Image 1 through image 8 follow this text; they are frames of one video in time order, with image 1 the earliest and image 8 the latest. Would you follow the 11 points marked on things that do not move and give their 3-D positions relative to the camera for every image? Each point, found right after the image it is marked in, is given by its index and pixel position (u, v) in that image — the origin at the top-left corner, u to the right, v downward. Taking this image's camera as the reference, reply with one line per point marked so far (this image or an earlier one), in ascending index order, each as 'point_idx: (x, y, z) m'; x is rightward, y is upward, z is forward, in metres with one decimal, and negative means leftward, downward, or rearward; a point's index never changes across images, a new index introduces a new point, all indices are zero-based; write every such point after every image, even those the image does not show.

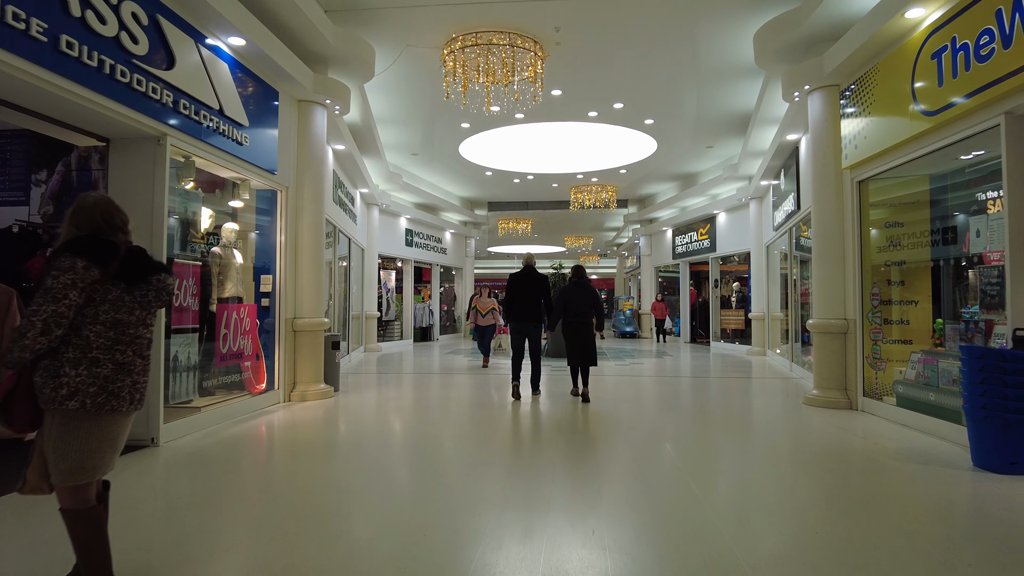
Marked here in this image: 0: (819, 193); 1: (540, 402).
0: (+2.6, +0.8, +5.5) m
1: (+0.3, -1.2, +7.2) m
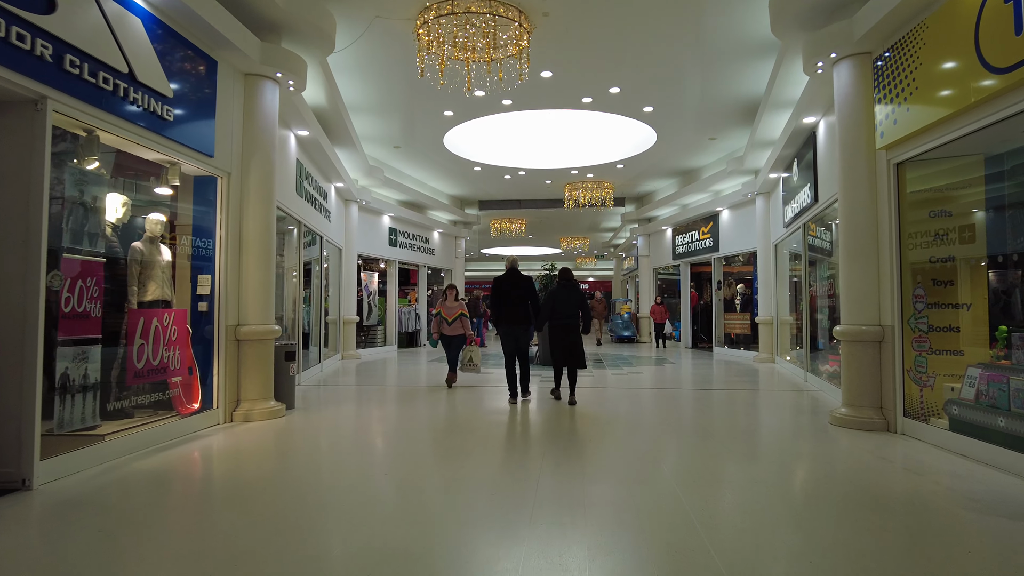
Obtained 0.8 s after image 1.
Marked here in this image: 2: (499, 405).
0: (+2.4, +0.8, +4.7) m
1: (+0.1, -1.2, +6.4) m
2: (-0.1, -1.2, +6.9) m
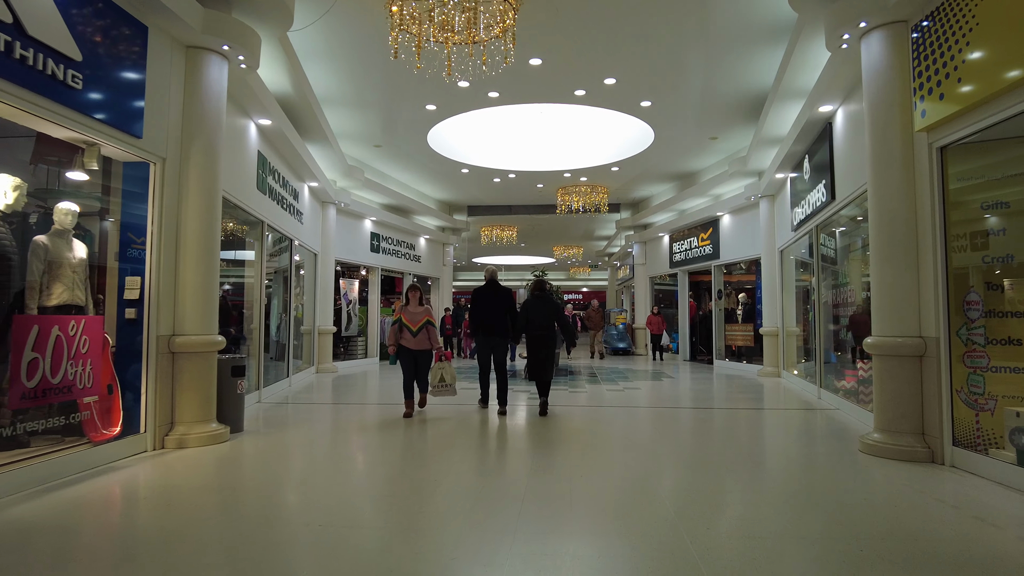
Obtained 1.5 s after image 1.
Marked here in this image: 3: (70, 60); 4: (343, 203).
0: (+2.3, +0.7, +4.1) m
1: (0.0, -1.3, +5.7) m
2: (-0.3, -1.3, +6.2) m
3: (-2.3, +1.2, +3.4) m
4: (-2.7, +1.4, +10.4) m
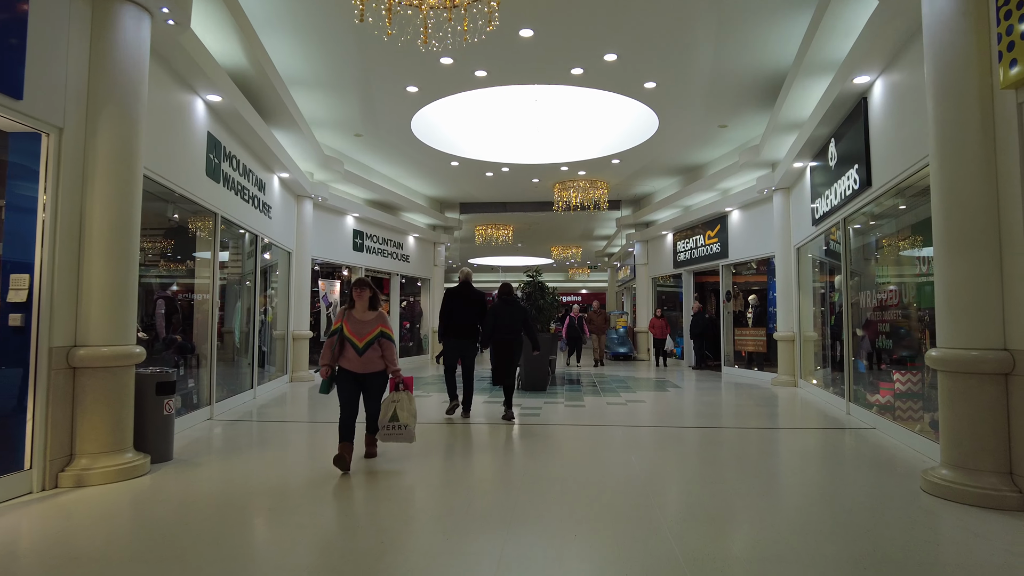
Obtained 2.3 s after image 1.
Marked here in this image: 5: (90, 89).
0: (+2.2, +0.7, +3.3) m
1: (-0.1, -1.3, +4.9) m
2: (-0.4, -1.3, +5.4) m
3: (-2.4, +1.2, +2.6) m
4: (-2.8, +1.3, +9.6) m
5: (-2.3, +1.1, +3.6) m
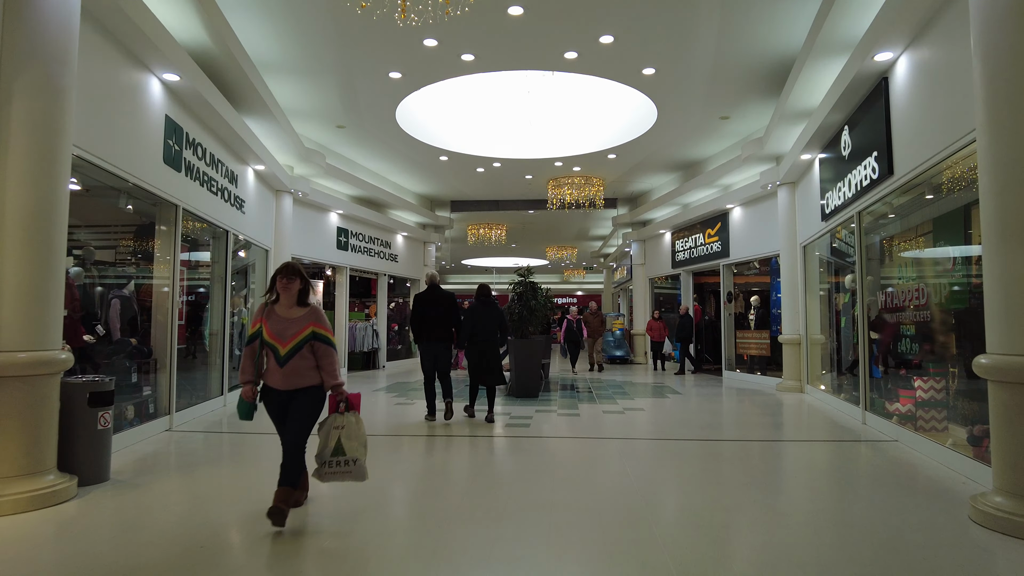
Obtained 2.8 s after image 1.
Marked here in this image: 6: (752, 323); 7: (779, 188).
0: (+2.1, +0.8, +2.8) m
1: (-0.2, -1.3, +4.4) m
2: (-0.5, -1.3, +4.9) m
3: (-2.5, +1.2, +2.1) m
4: (-2.9, +1.3, +9.1) m
5: (-2.4, +1.1, +3.1) m
6: (+3.7, -0.5, +10.1) m
7: (+3.5, +1.3, +8.7) m
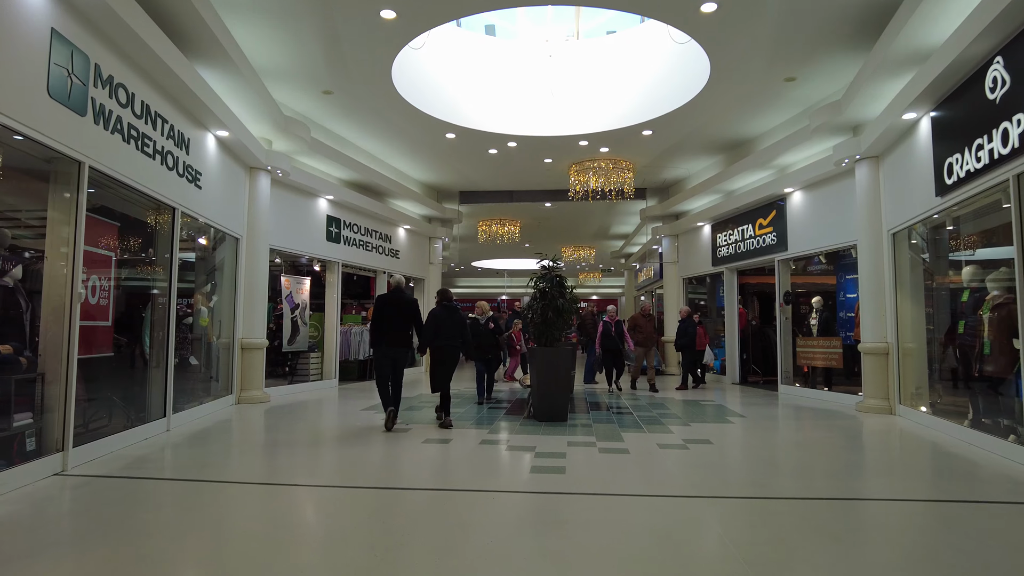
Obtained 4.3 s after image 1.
0: (+2.2, +0.8, +1.3) m
1: (-0.1, -1.2, +2.9) m
2: (-0.3, -1.2, +3.4) m
3: (-2.3, +1.3, +0.6) m
4: (-2.7, +1.4, +7.6) m
5: (-2.3, +1.2, +1.7) m
6: (+3.9, -0.5, +8.5) m
7: (+3.7, +1.3, +7.1) m
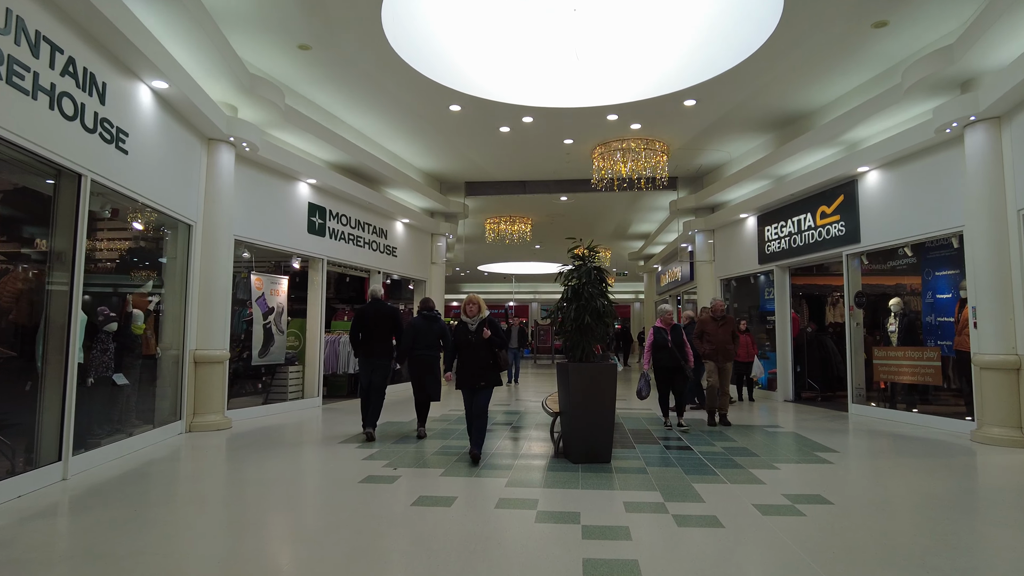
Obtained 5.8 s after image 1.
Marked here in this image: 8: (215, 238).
0: (+2.3, +0.9, -0.2) m
1: (+0.1, -1.1, +1.4) m
2: (-0.2, -1.1, +1.9) m
3: (-2.2, +1.4, -0.8) m
4: (-2.5, +1.4, +6.2) m
5: (-2.1, +1.3, +0.2) m
6: (+4.1, -0.5, +7.0) m
7: (+3.9, +1.4, +5.6) m
8: (-2.7, +0.5, +6.1) m
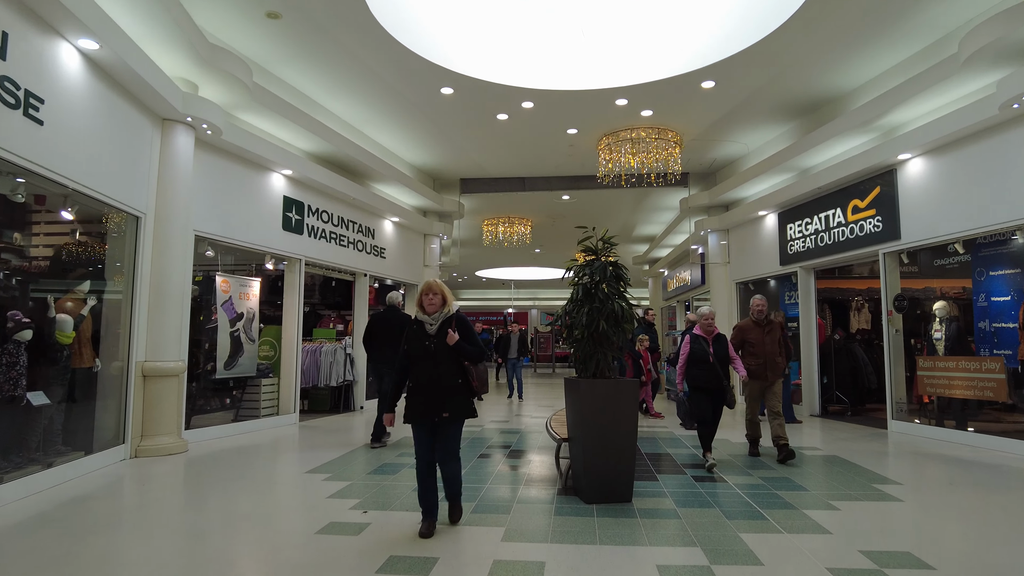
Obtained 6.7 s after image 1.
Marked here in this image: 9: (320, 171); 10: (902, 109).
0: (+2.3, +1.0, -1.0) m
1: (+0.1, -1.1, +0.6) m
2: (-0.2, -1.1, +1.1) m
3: (-2.2, +1.4, -1.6) m
4: (-2.5, +1.4, +5.4) m
5: (-2.1, +1.3, -0.6) m
6: (+4.1, -0.5, +6.2) m
7: (+3.9, +1.3, +4.9) m
8: (-2.7, +0.5, +5.3) m
9: (-2.1, +1.3, +7.4) m
10: (+3.7, +1.7, +6.2) m
